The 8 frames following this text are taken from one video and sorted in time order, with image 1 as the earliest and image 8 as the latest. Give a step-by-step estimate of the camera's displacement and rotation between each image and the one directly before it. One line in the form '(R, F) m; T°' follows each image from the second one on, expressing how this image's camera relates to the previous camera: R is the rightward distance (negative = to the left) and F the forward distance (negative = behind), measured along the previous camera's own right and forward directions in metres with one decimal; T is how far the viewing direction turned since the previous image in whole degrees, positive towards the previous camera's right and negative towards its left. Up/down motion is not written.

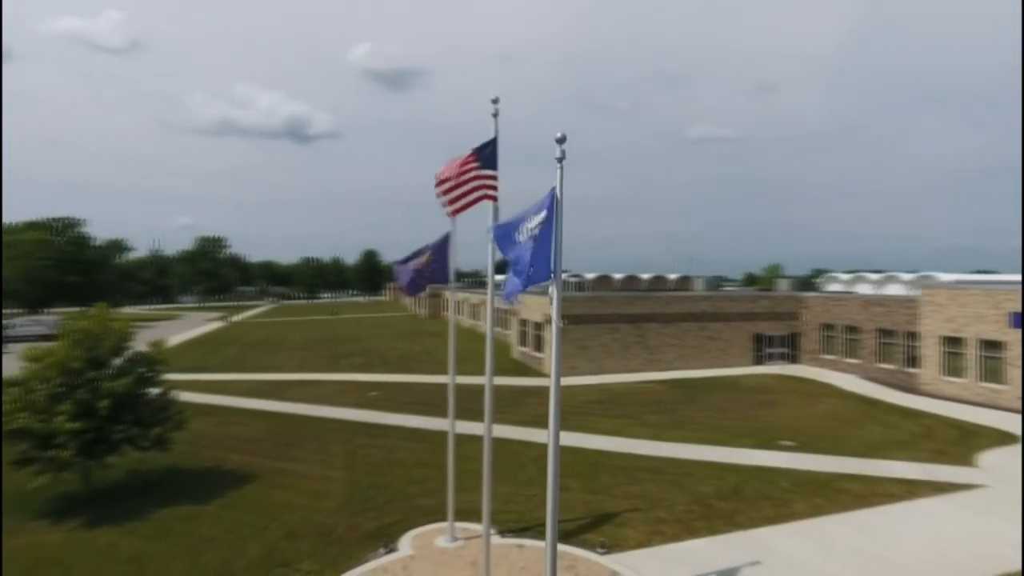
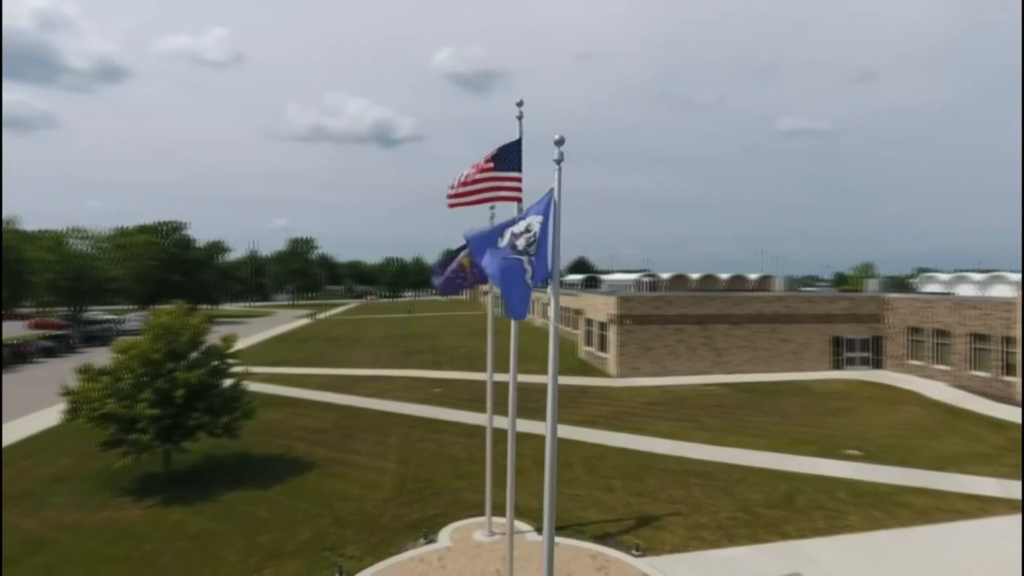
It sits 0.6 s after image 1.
(+0.8, -0.1) m; -7°
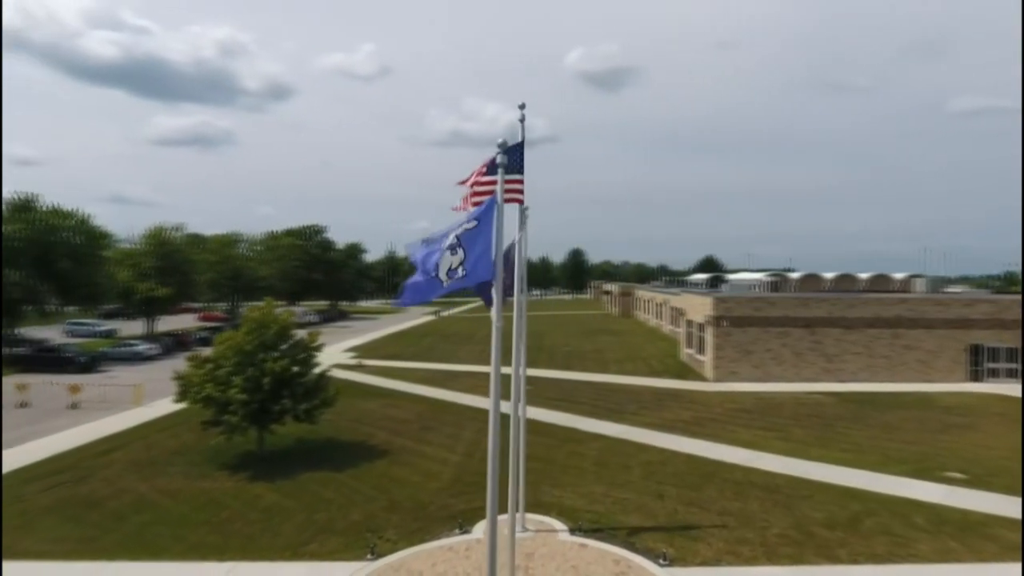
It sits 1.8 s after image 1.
(+1.9, 0.0) m; -12°
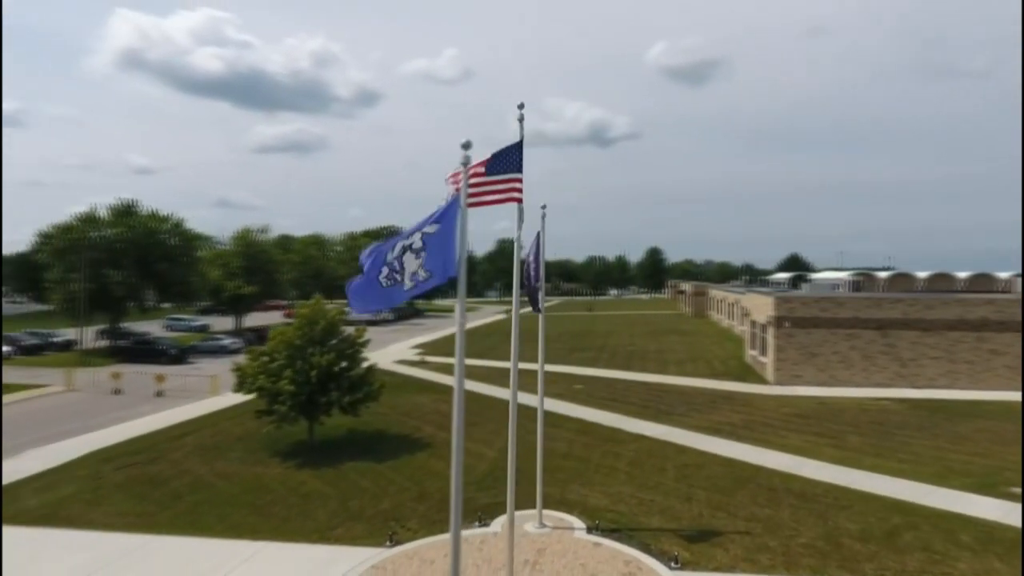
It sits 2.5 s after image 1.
(+1.2, -0.1) m; -7°
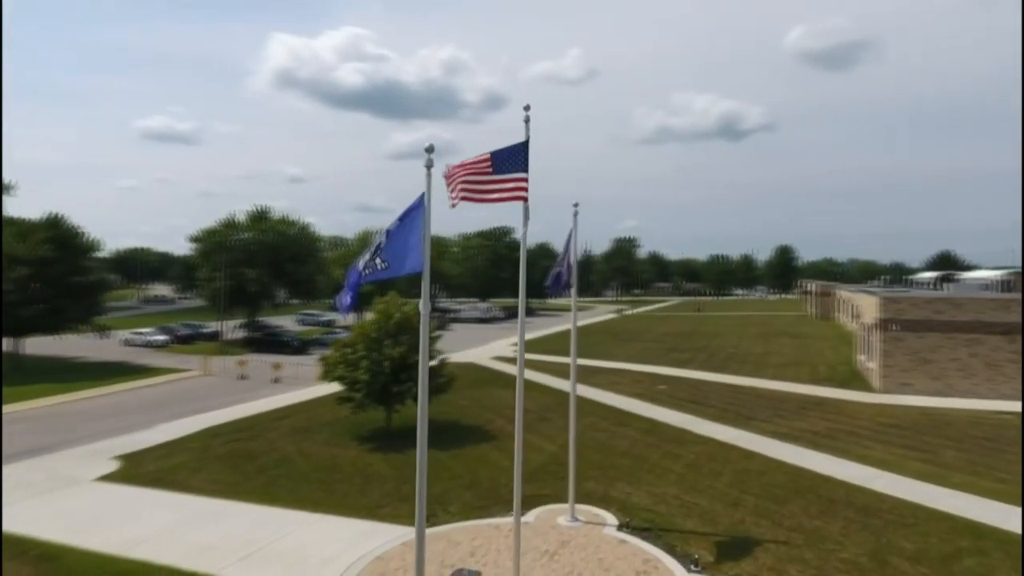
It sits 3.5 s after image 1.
(+1.8, -0.2) m; -11°
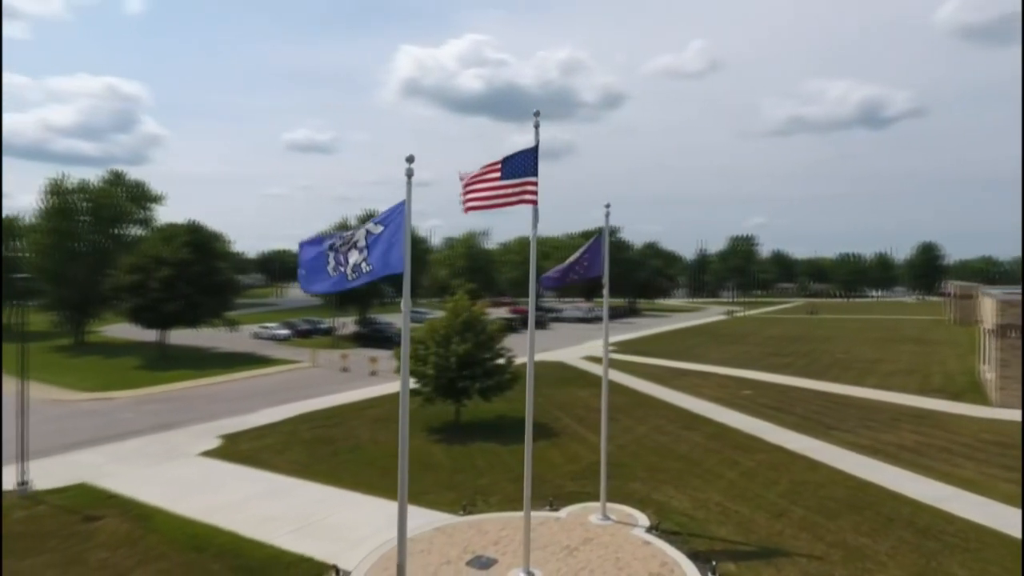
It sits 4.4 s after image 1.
(+1.7, -0.2) m; -11°
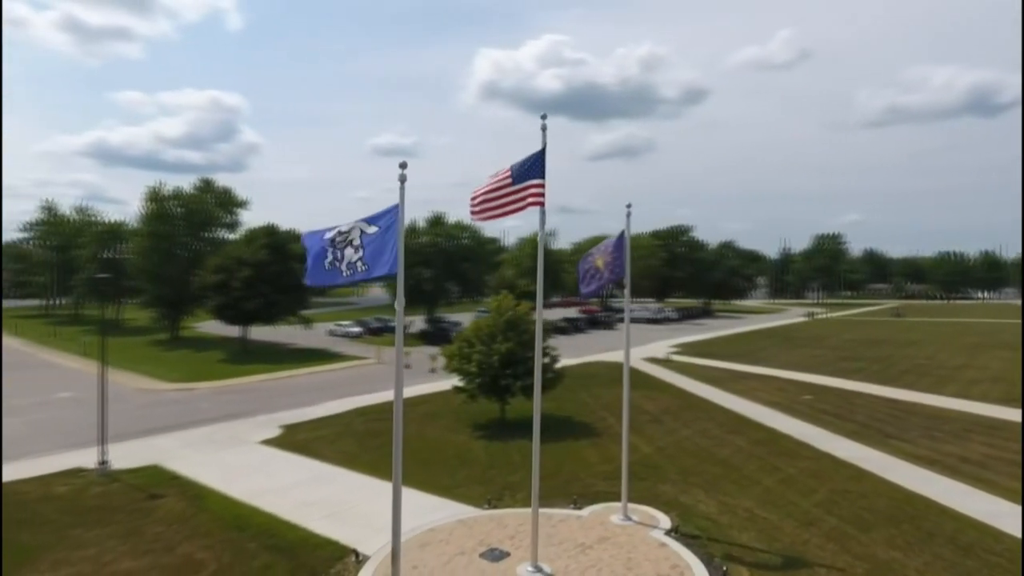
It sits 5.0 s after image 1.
(+1.1, -0.2) m; -7°
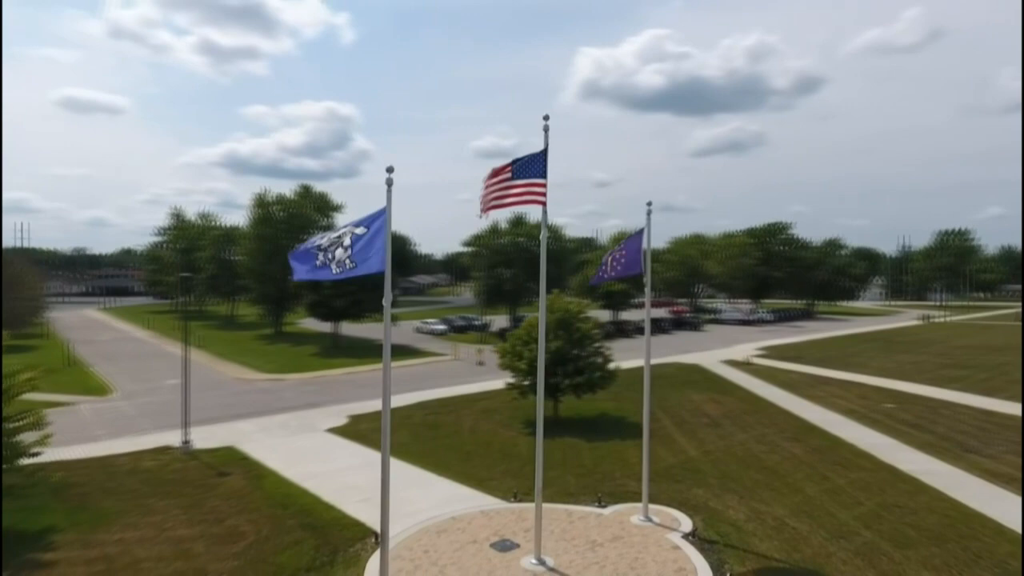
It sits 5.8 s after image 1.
(+1.6, -0.1) m; -9°
